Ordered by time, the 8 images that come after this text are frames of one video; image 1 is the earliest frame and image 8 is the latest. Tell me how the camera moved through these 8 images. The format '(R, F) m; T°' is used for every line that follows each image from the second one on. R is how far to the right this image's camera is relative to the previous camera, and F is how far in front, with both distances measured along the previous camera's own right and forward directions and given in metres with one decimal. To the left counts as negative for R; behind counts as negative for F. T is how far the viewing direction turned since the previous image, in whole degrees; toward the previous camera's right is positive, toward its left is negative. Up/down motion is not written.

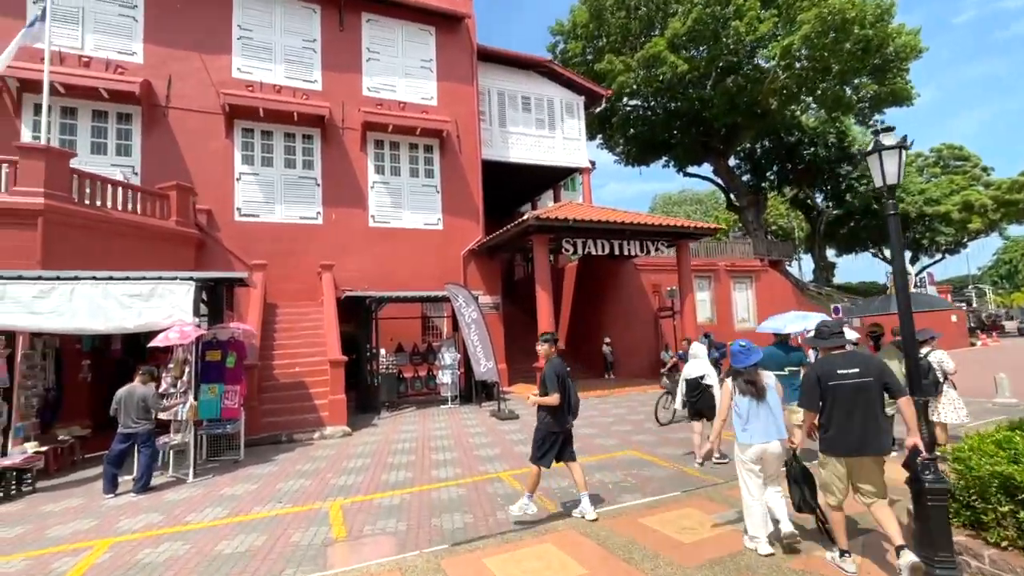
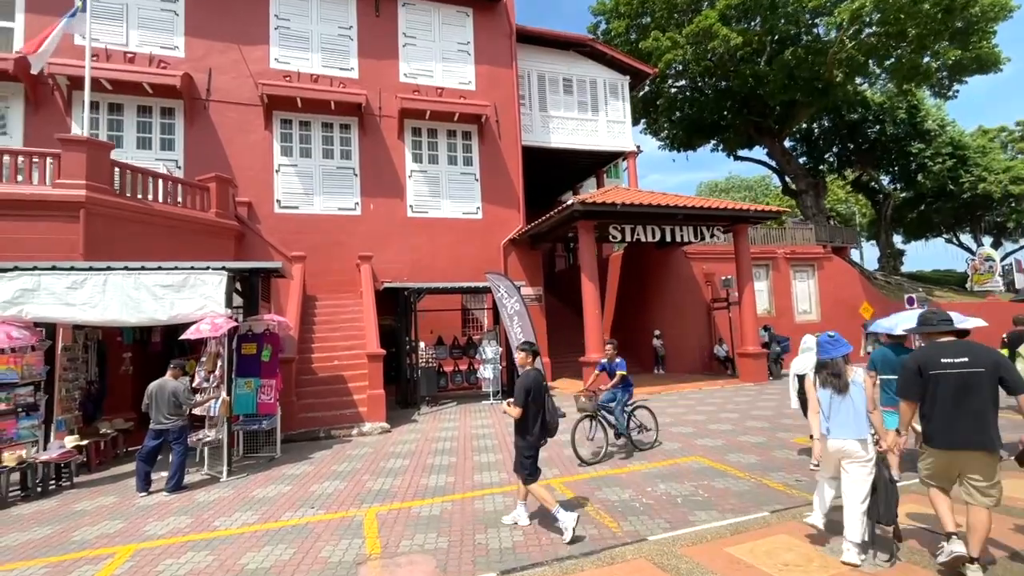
(-0.1, +0.7) m; -5°
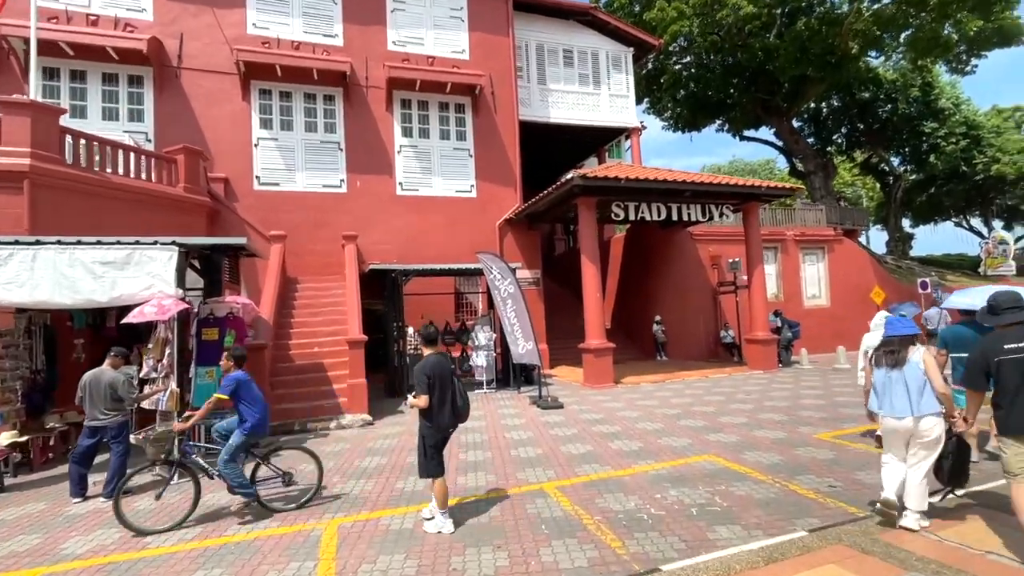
(+0.1, +0.8) m; 0°
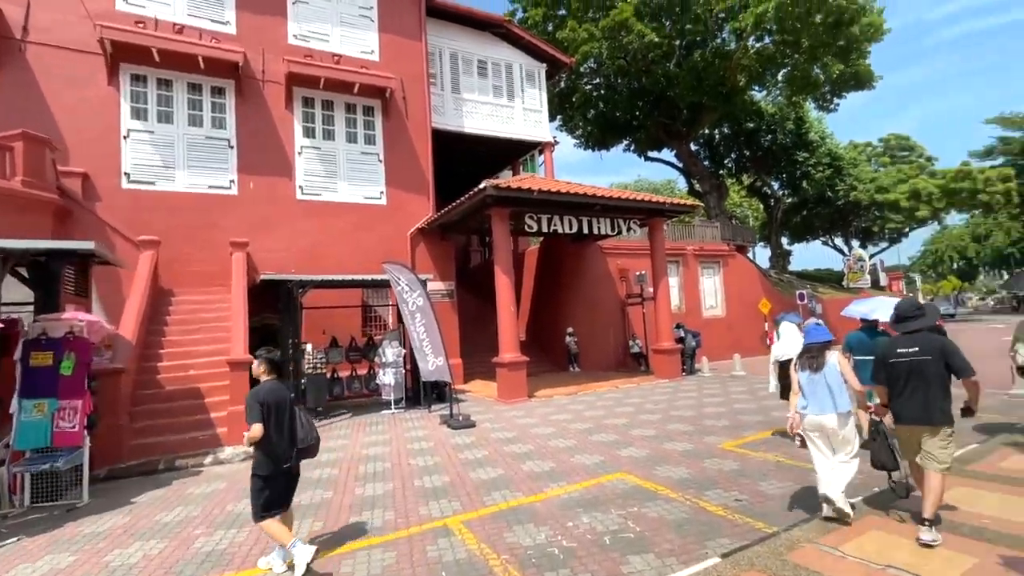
(+0.1, +0.4) m; +10°
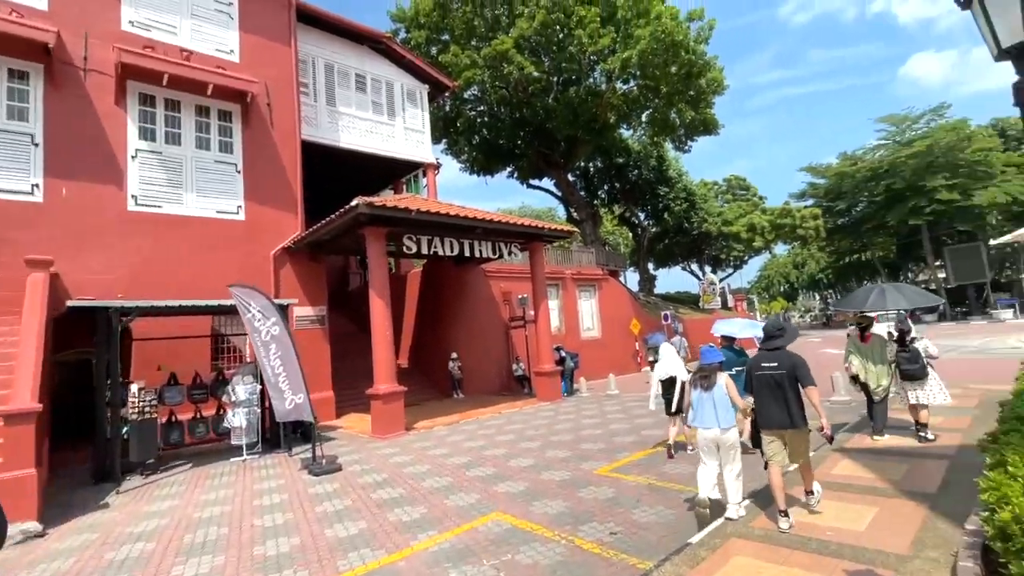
(+0.2, +0.4) m; +13°
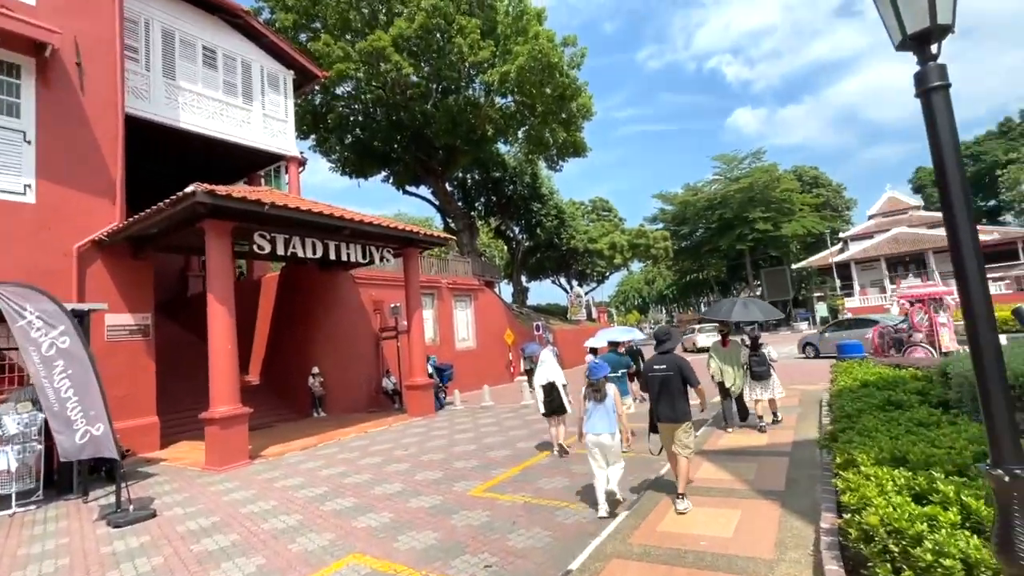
(+0.1, +0.5) m; +15°
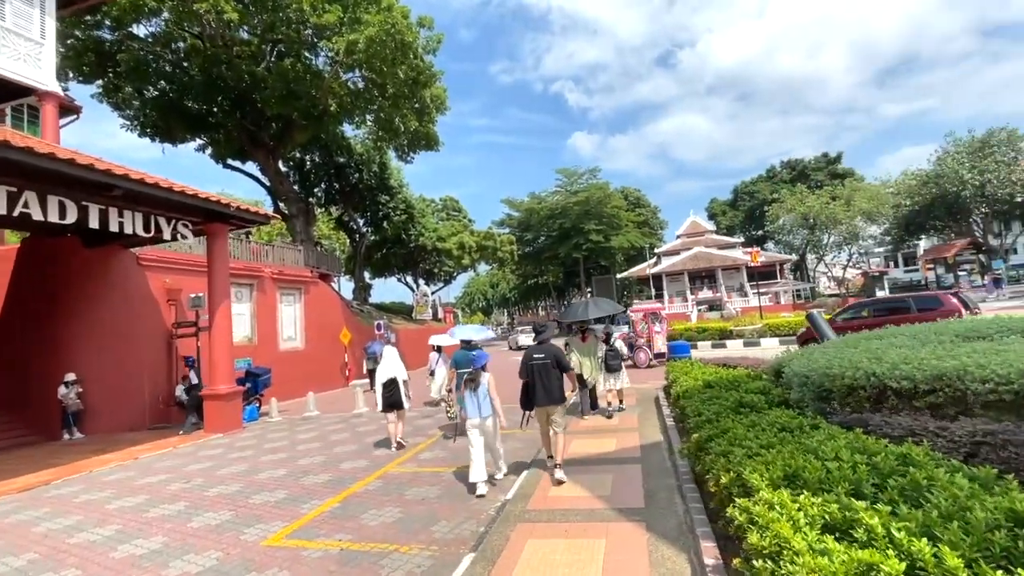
(+0.2, +1.0) m; +18°
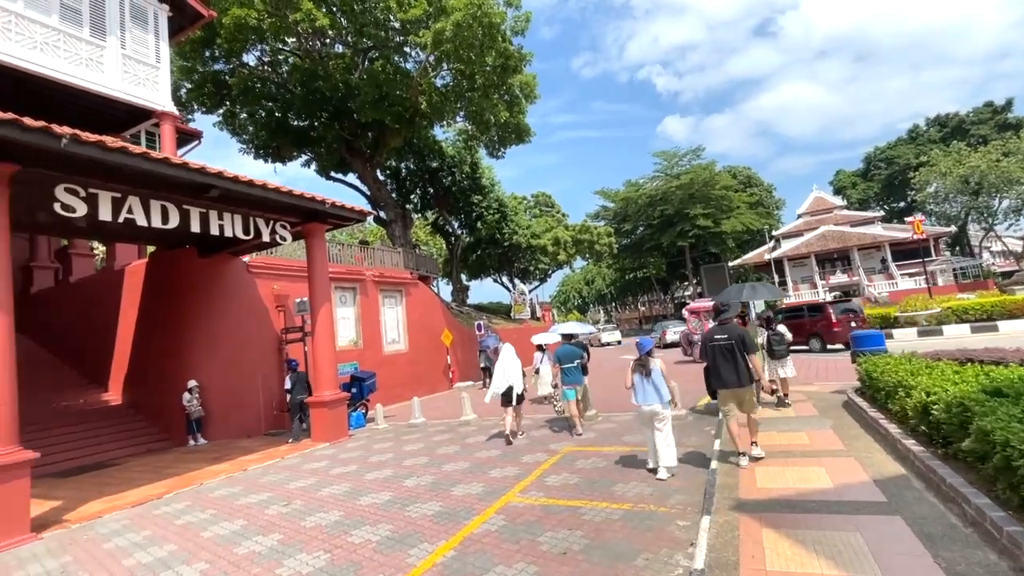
(-0.5, +1.4) m; -11°
